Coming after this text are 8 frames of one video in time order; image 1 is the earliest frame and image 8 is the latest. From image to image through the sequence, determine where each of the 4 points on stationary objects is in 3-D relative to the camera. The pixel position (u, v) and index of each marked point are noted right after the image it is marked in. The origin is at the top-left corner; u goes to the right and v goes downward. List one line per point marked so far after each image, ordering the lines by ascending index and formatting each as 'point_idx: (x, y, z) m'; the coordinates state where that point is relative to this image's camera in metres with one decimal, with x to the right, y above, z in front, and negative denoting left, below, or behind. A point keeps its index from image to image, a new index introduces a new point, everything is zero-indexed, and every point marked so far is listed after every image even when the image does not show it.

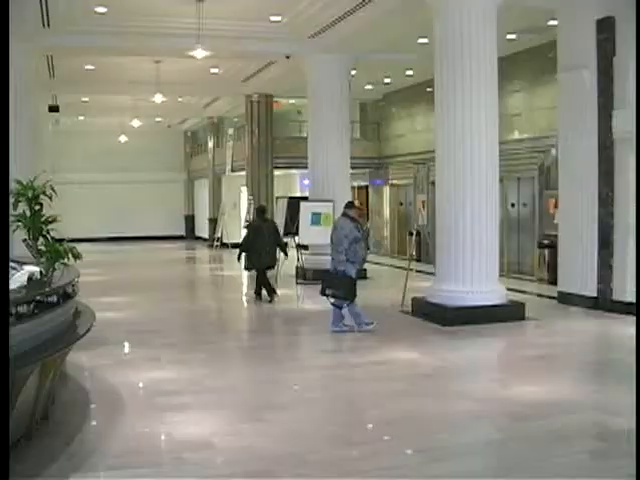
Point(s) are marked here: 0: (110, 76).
0: (-3.6, +2.8, +16.1) m
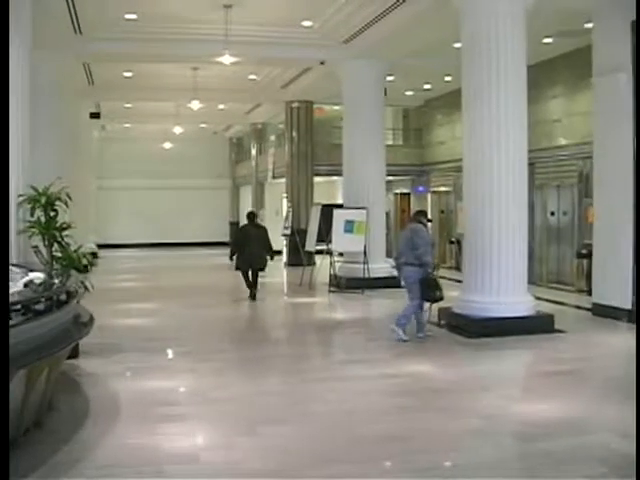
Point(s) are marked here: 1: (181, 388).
0: (-3.0, +2.7, +16.1) m
1: (-1.0, -1.2, +7.7) m
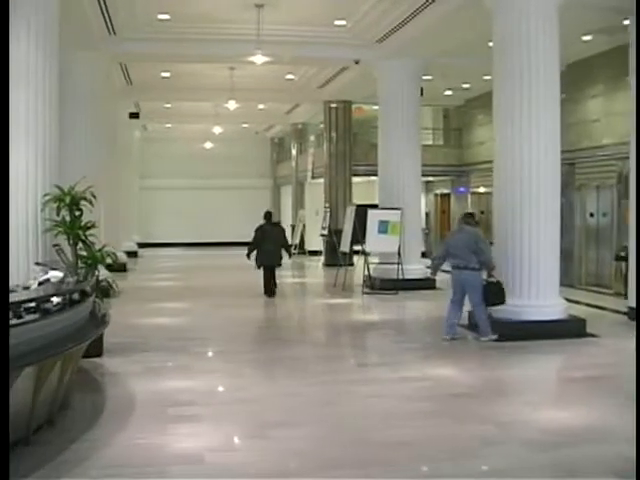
0: (-2.3, +2.7, +16.2) m
1: (-0.8, -1.2, +7.7) m
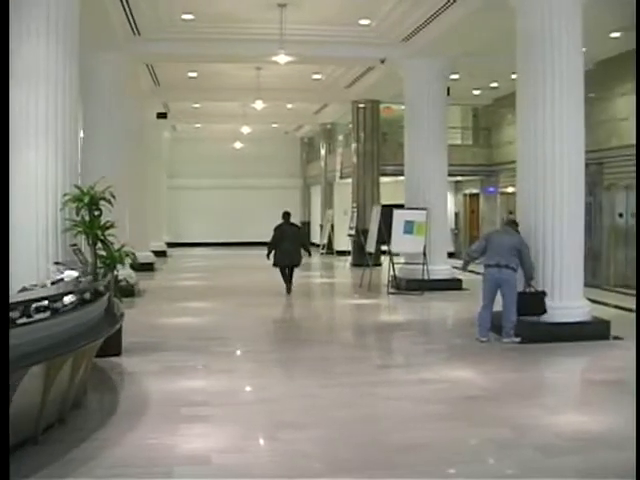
0: (-1.8, +2.7, +16.2) m
1: (-0.7, -1.2, +7.6) m
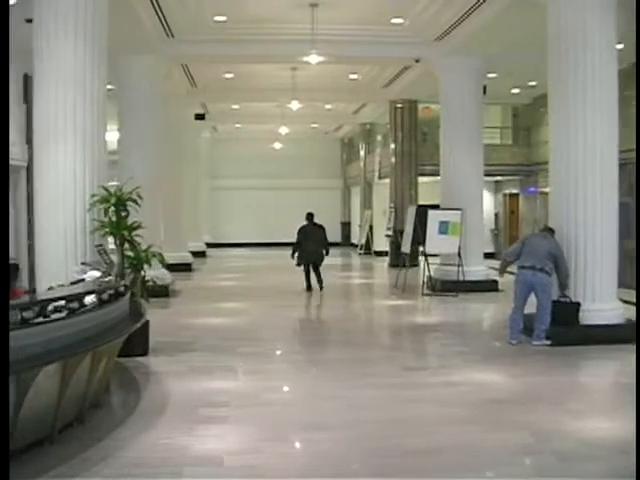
0: (-1.2, +2.7, +16.3) m
1: (-0.5, -1.2, +7.6) m
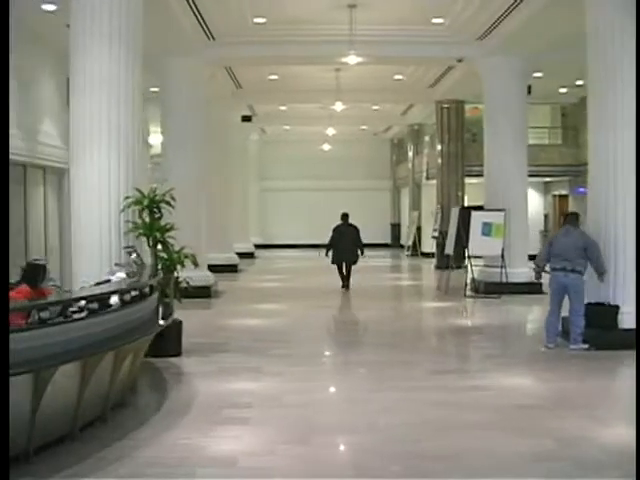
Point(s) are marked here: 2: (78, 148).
0: (-0.4, +2.7, +16.3) m
1: (-0.3, -1.2, +7.6) m
2: (-2.2, +0.9, +8.8) m
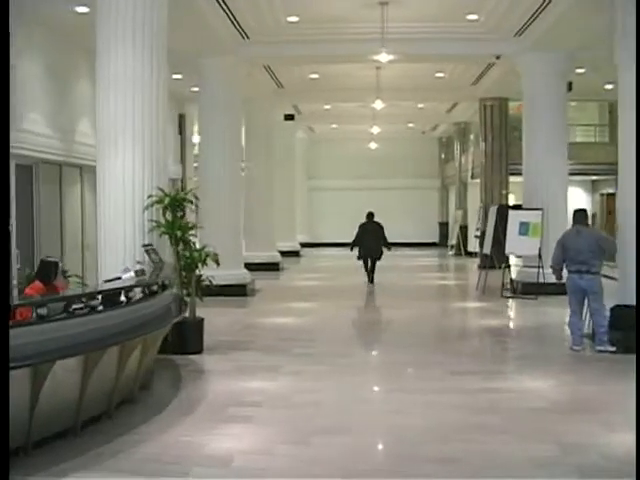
0: (+0.4, +2.7, +16.3) m
1: (-0.2, -1.2, +7.6) m
2: (-2.0, +0.9, +8.9) m
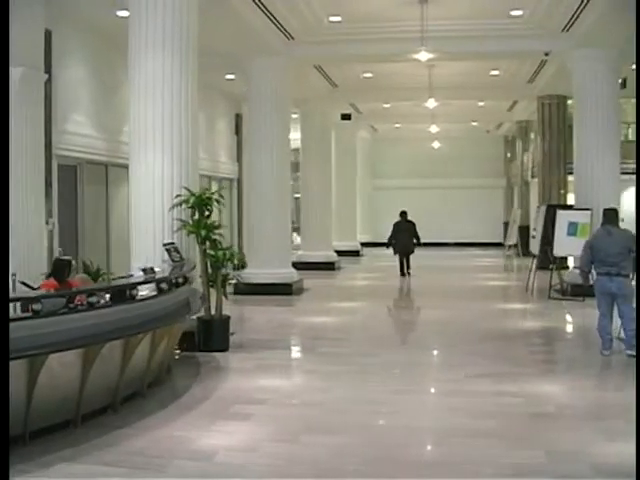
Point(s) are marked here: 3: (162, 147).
0: (+1.3, +2.7, +16.2) m
1: (-0.1, -1.2, +7.6) m
2: (-1.8, +0.9, +9.1) m
3: (-1.5, +0.9, +9.1) m
